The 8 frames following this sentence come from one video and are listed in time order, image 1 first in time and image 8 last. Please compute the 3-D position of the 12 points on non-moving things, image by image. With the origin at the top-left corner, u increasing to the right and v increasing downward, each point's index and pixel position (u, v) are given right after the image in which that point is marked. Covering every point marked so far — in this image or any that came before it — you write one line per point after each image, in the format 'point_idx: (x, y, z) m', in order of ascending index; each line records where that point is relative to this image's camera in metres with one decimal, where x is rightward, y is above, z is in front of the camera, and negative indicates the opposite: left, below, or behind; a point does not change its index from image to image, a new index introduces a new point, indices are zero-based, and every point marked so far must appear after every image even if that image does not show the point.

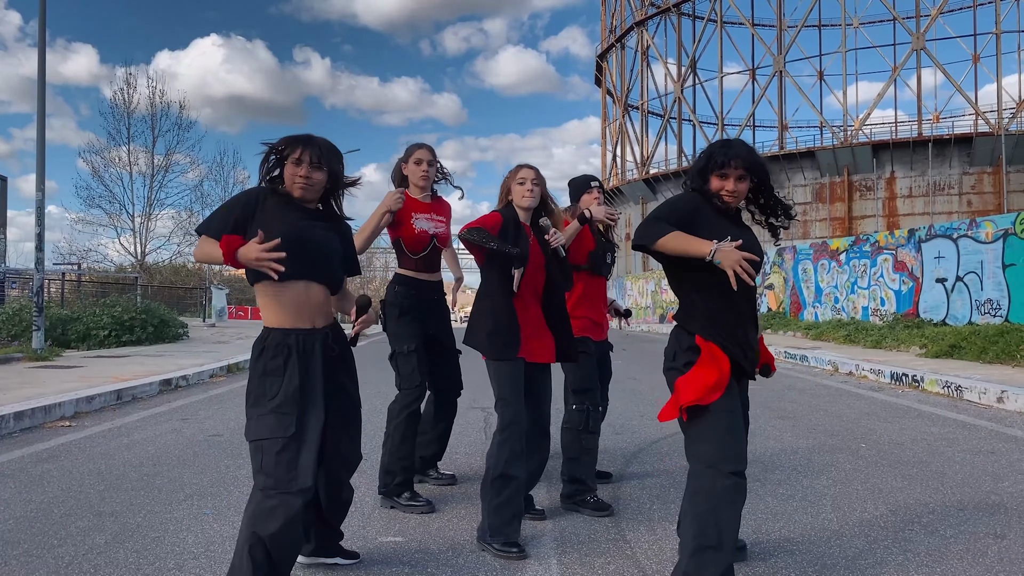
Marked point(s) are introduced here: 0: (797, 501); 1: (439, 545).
0: (+1.6, -1.2, +4.1) m
1: (-0.3, -1.2, +3.5) m
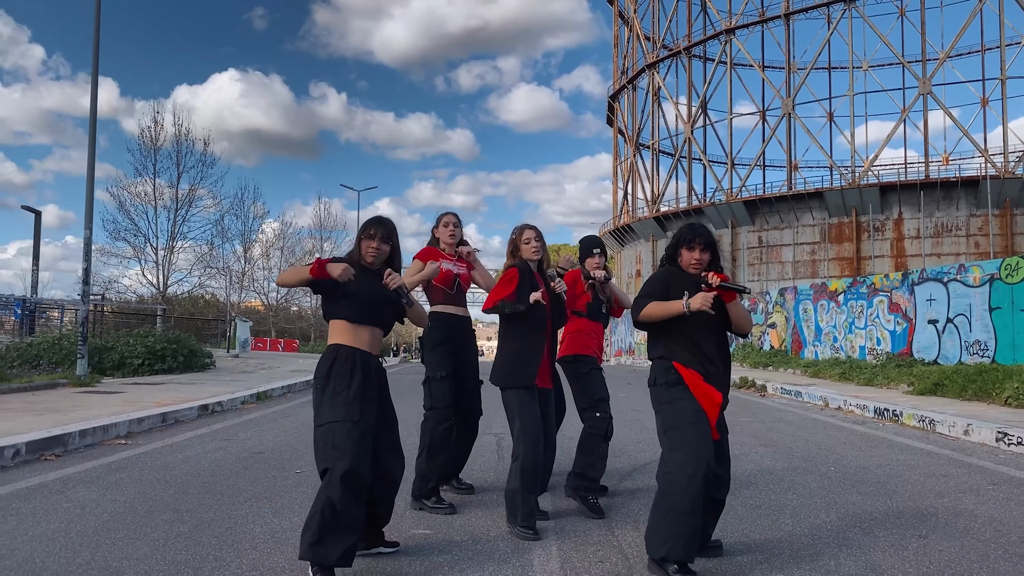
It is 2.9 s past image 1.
0: (+1.6, -1.4, +4.8) m
1: (-0.3, -1.4, +4.2) m
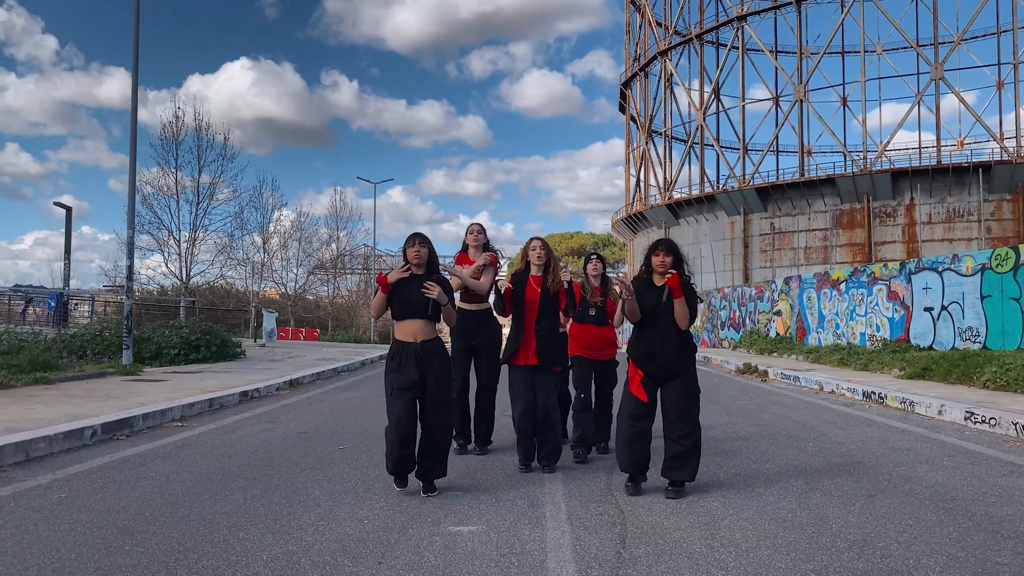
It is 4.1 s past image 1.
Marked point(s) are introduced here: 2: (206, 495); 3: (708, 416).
0: (+1.7, -1.4, +5.7) m
1: (-0.2, -1.4, +5.1) m
2: (-2.2, -1.5, +5.2) m
3: (+2.4, -1.6, +9.2) m
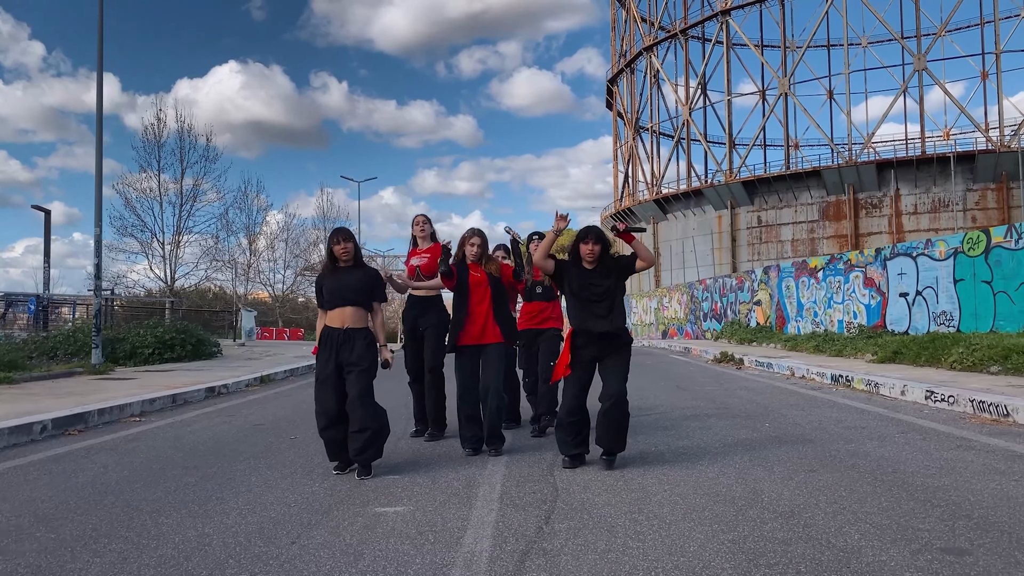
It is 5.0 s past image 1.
0: (+1.3, -1.3, +5.6) m
1: (-0.6, -1.3, +5.0) m
2: (-2.6, -1.4, +5.1) m
3: (+2.0, -1.4, +9.2) m
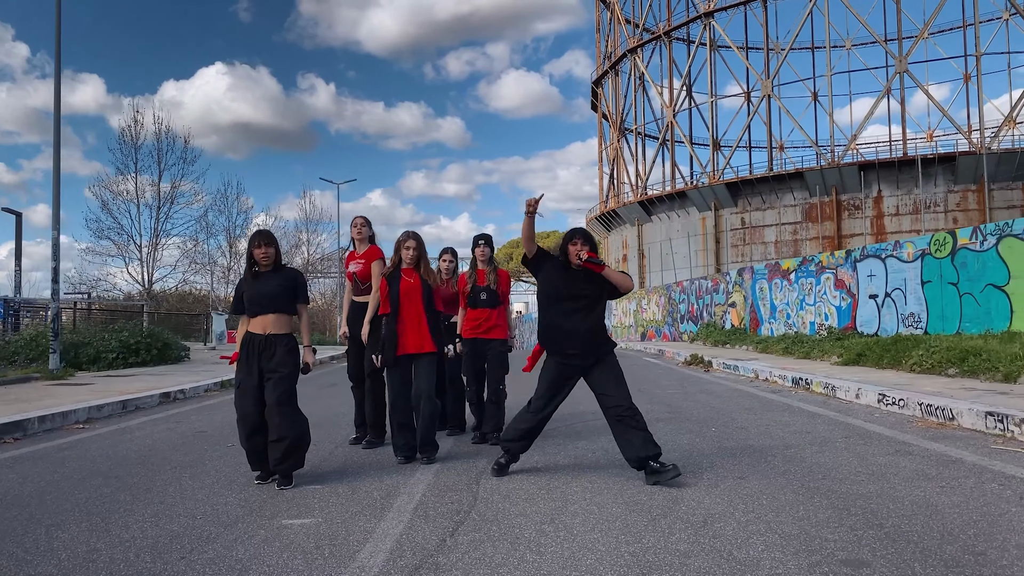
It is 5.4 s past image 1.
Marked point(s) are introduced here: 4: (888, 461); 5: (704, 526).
0: (+0.8, -1.3, +5.5) m
1: (-1.1, -1.3, +4.9) m
2: (-3.1, -1.4, +5.0) m
3: (+1.4, -1.4, +9.1) m
4: (+2.7, -1.2, +5.3) m
5: (+1.0, -1.2, +3.8) m
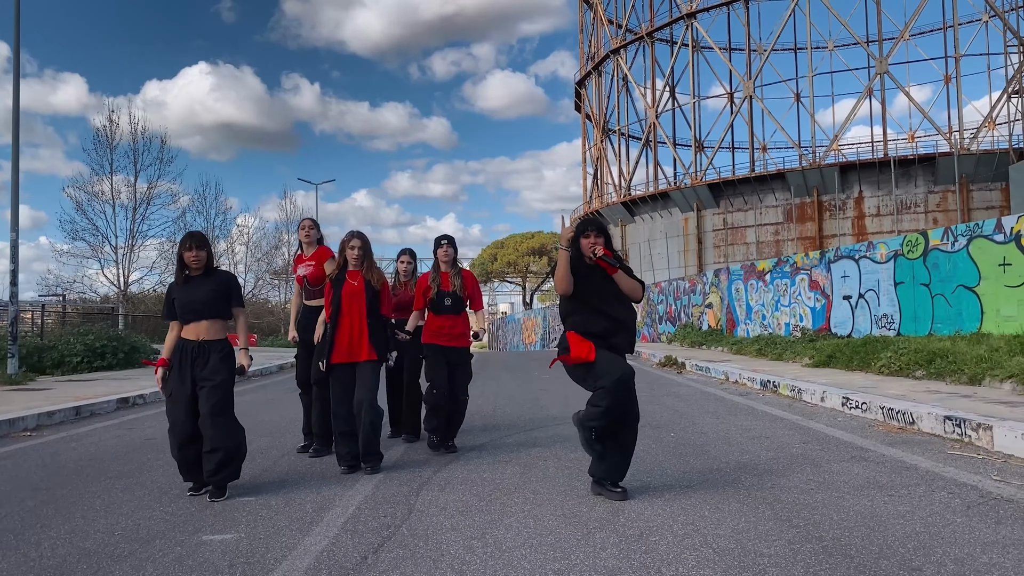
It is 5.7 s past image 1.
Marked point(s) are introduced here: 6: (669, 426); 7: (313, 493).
0: (+0.4, -1.3, +5.3) m
1: (-1.5, -1.3, +4.7) m
2: (-3.5, -1.4, +4.7) m
3: (+1.0, -1.5, +9.0) m
4: (+2.3, -1.3, +5.2) m
5: (+0.6, -1.2, +3.6) m
6: (+1.6, -1.4, +7.3) m
7: (-1.3, -1.3, +4.8) m
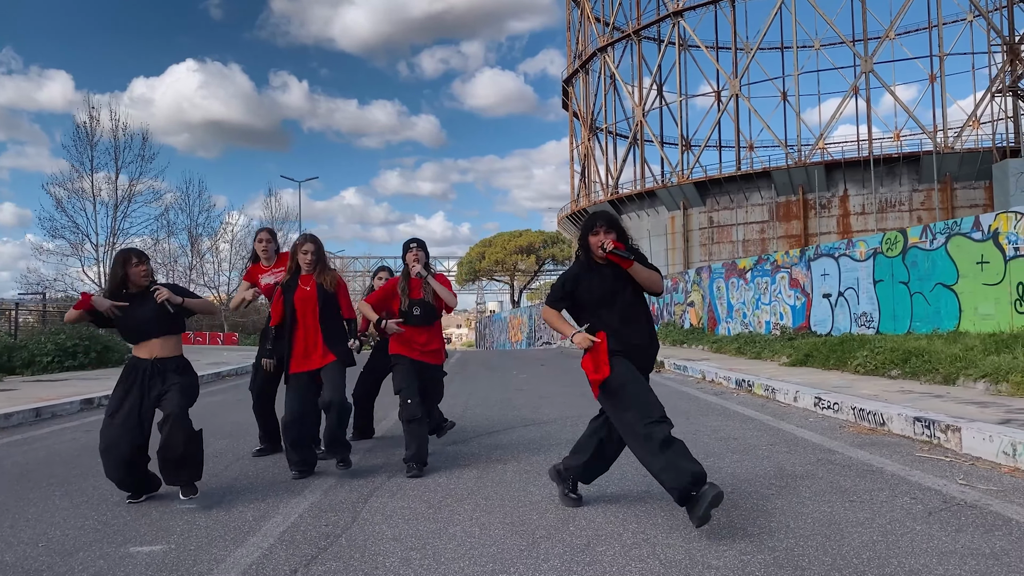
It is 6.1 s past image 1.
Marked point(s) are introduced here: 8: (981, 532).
0: (+0.1, -1.3, +5.2) m
1: (-1.8, -1.3, +4.5) m
2: (-3.7, -1.4, +4.5) m
3: (+0.6, -1.5, +8.8) m
4: (+2.0, -1.2, +5.0) m
5: (+0.3, -1.2, +3.4) m
6: (+1.2, -1.4, +7.2) m
7: (-1.6, -1.3, +4.6) m
8: (+2.2, -1.2, +3.5) m
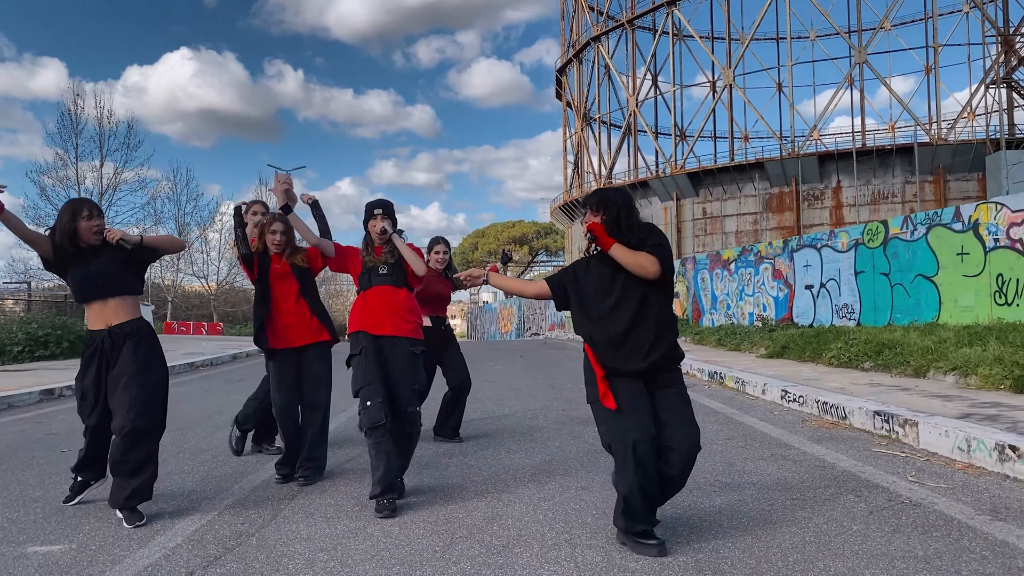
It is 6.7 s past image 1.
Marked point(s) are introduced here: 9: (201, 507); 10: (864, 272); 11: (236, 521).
0: (-0.3, -1.2, +5.0) m
1: (-2.2, -1.3, +4.4) m
2: (-4.1, -1.3, +4.3) m
3: (+0.2, -1.3, +8.6) m
4: (+1.6, -1.2, +4.9) m
5: (-0.1, -1.2, +3.3) m
6: (+0.8, -1.3, +7.0) m
7: (-2.0, -1.3, +4.4) m
8: (+1.8, -1.1, +3.4) m
9: (-1.8, -1.3, +4.3) m
10: (+6.7, +0.3, +14.2) m
11: (-1.5, -1.2, +3.9) m
